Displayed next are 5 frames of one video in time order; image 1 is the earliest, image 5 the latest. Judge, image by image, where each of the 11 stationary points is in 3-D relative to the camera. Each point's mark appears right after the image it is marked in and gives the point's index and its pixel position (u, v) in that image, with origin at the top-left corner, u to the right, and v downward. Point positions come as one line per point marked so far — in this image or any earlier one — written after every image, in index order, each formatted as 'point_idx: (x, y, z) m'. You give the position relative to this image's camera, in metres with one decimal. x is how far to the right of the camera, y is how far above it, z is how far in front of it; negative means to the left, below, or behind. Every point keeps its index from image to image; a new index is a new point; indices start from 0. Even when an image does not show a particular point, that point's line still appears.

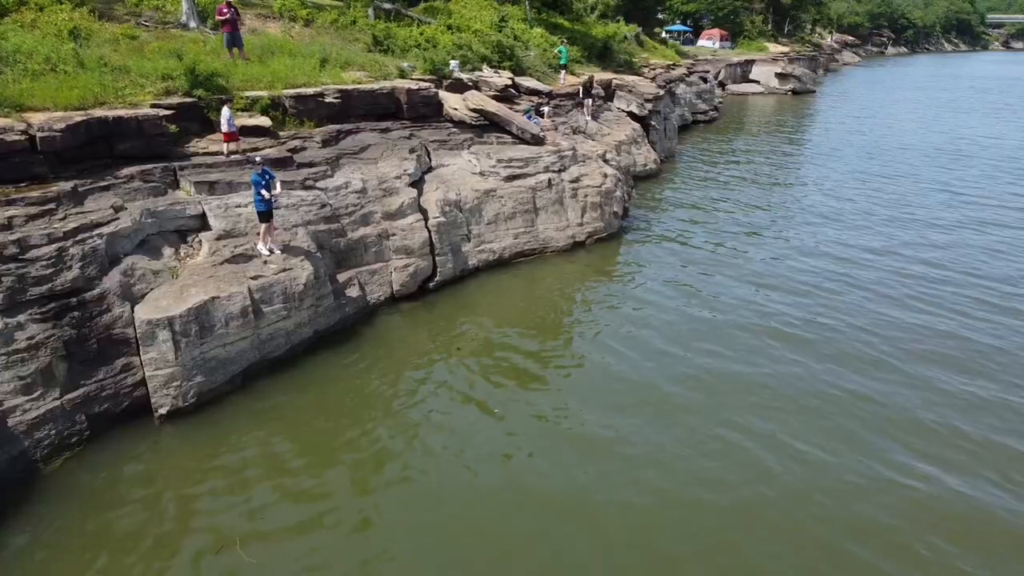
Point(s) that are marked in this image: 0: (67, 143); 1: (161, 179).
0: (-5.9, +1.9, +10.7) m
1: (-4.9, +1.5, +11.5) m
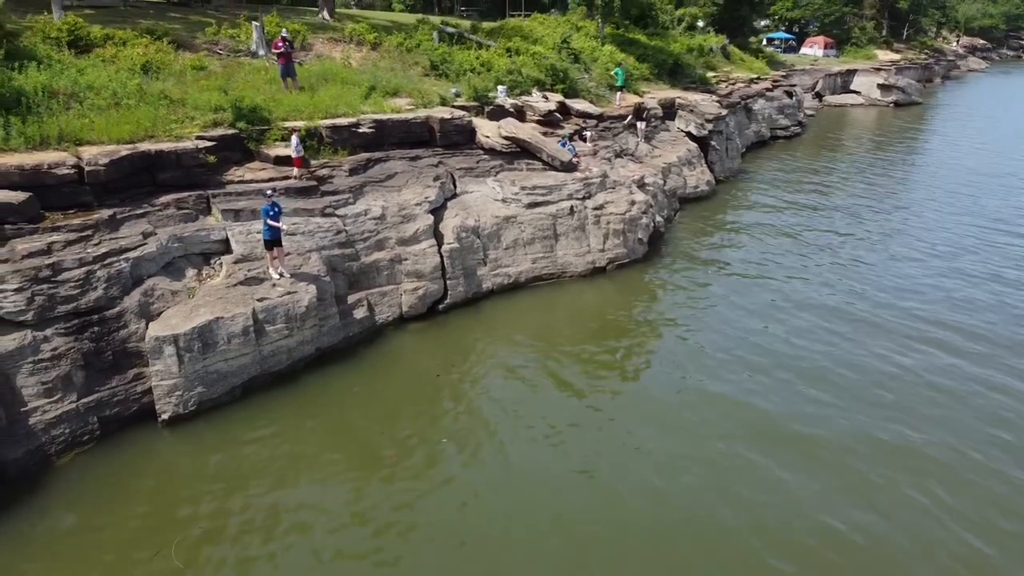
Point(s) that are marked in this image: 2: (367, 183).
0: (-6.1, +1.7, +12.3) m
1: (-5.0, +1.3, +12.9) m
2: (-2.7, +2.0, +15.1) m
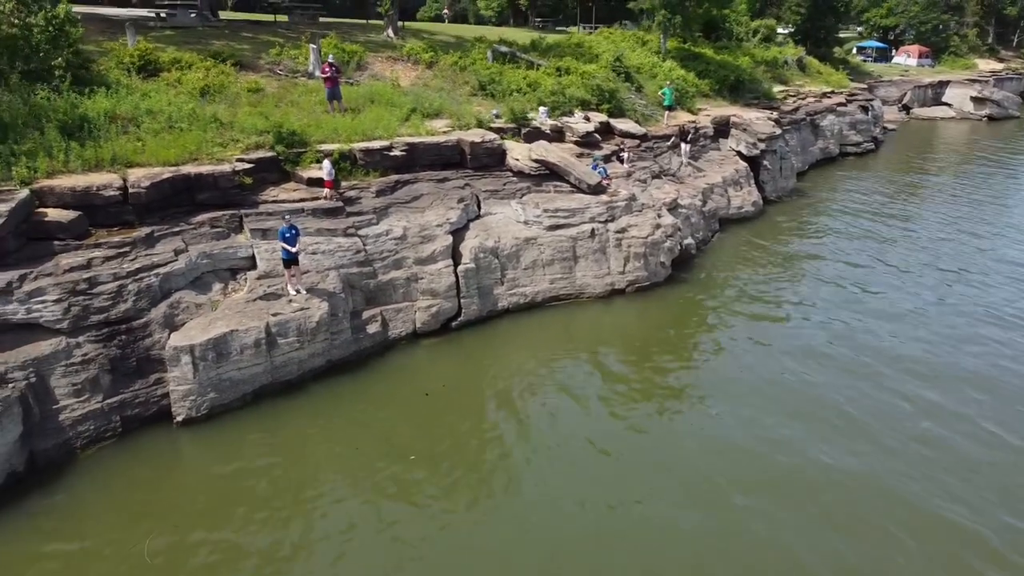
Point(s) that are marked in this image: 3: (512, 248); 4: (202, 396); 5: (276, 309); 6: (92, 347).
0: (-6.0, +1.6, +13.6) m
1: (-5.0, +1.1, +14.2) m
2: (-2.4, +1.7, +16.1) m
3: (0.0, +0.8, +16.9) m
4: (-4.6, -1.6, +12.2) m
5: (-3.8, -0.3, +13.1) m
6: (-6.0, -0.8, +11.5) m
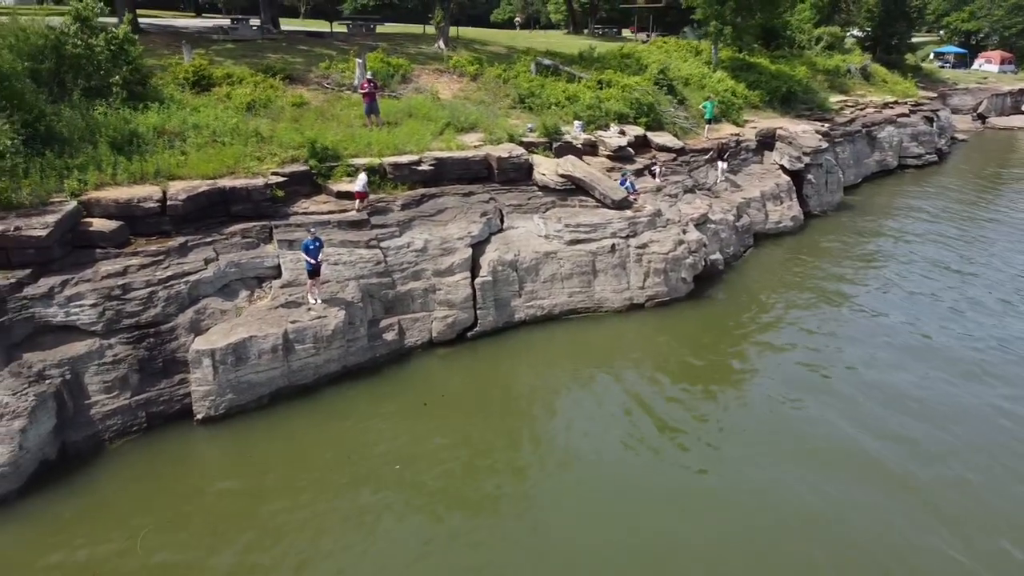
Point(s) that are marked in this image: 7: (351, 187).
0: (-5.9, +1.5, +14.7) m
1: (-4.7, +1.0, +15.1) m
2: (-2.0, +1.5, +16.9) m
3: (+0.4, +0.6, +17.5) m
4: (-4.7, -1.7, +13.1) m
5: (-3.7, -0.5, +14.0) m
6: (-6.0, -0.9, +12.6) m
7: (-3.3, +2.1, +16.6) m
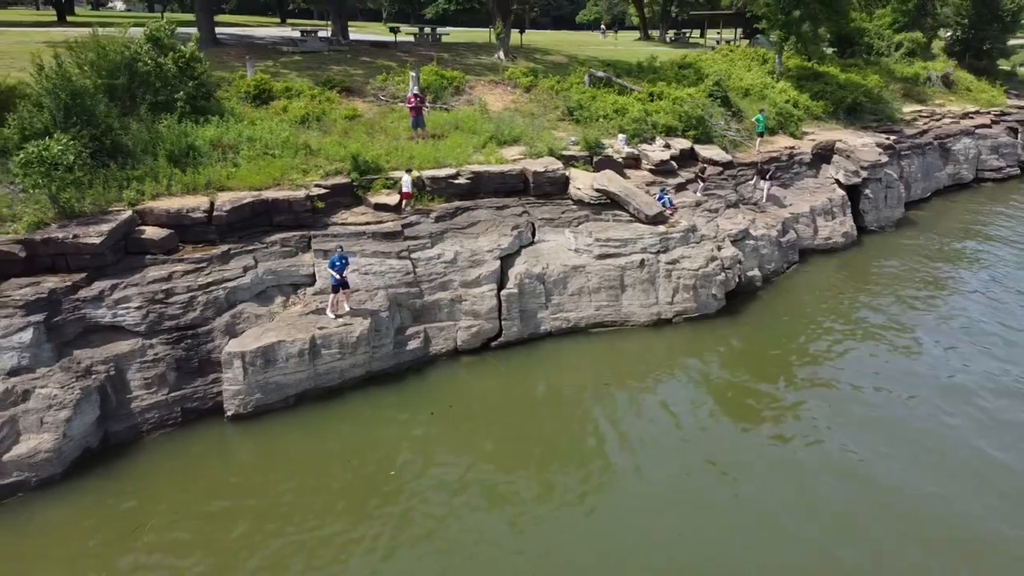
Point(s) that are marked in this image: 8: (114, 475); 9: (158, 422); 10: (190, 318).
0: (-5.4, +1.4, +15.8) m
1: (-4.3, +0.8, +16.1) m
2: (-1.4, +1.3, +17.6) m
3: (+1.0, +0.3, +17.9) m
4: (-4.5, -1.9, +14.2) m
5: (-3.5, -0.7, +14.9) m
6: (-5.9, -1.0, +13.8) m
7: (-2.7, +1.9, +17.4) m
8: (-6.2, -3.0, +12.8) m
9: (-5.9, -2.3, +13.7) m
10: (-5.6, -0.5, +14.1) m
